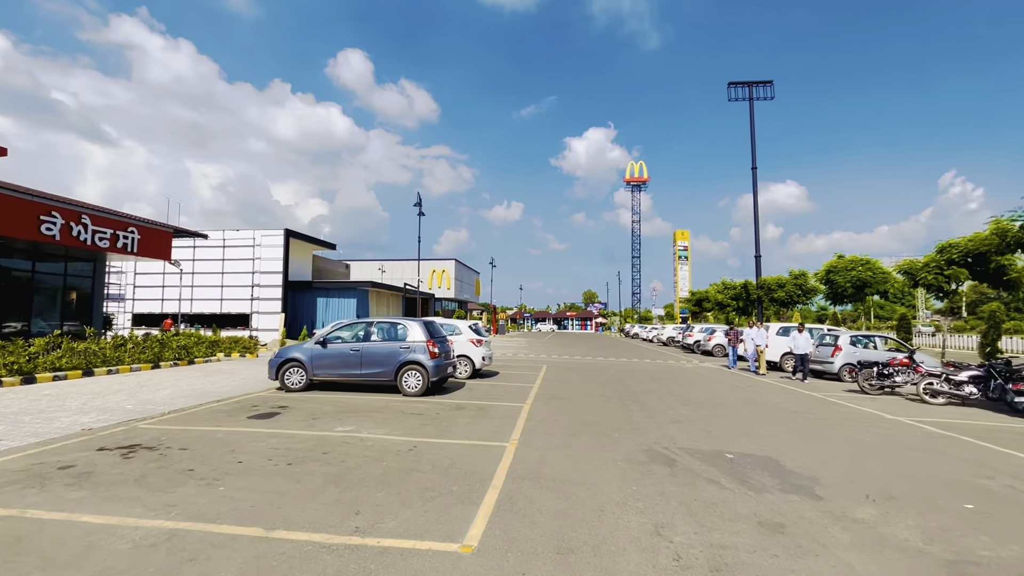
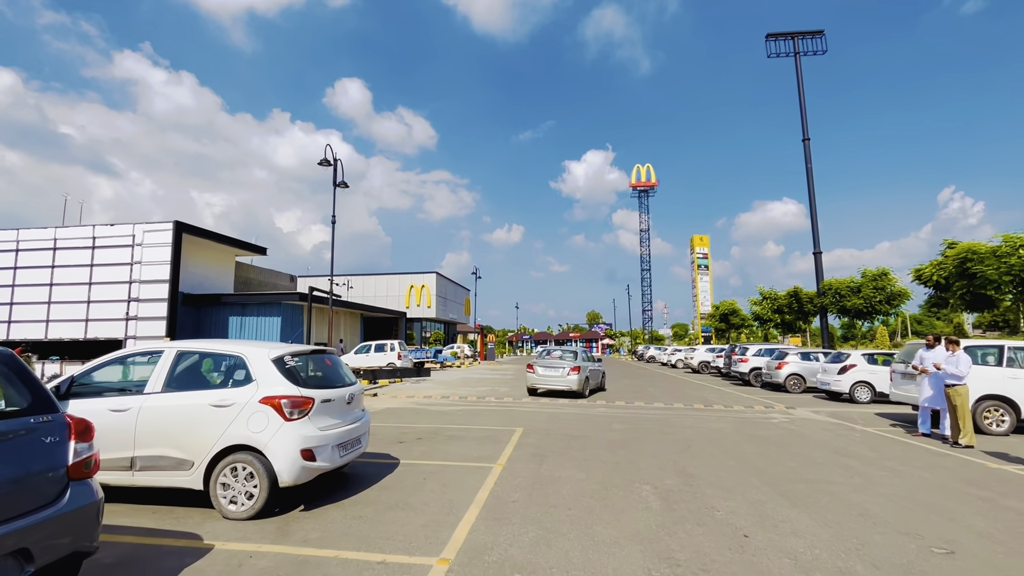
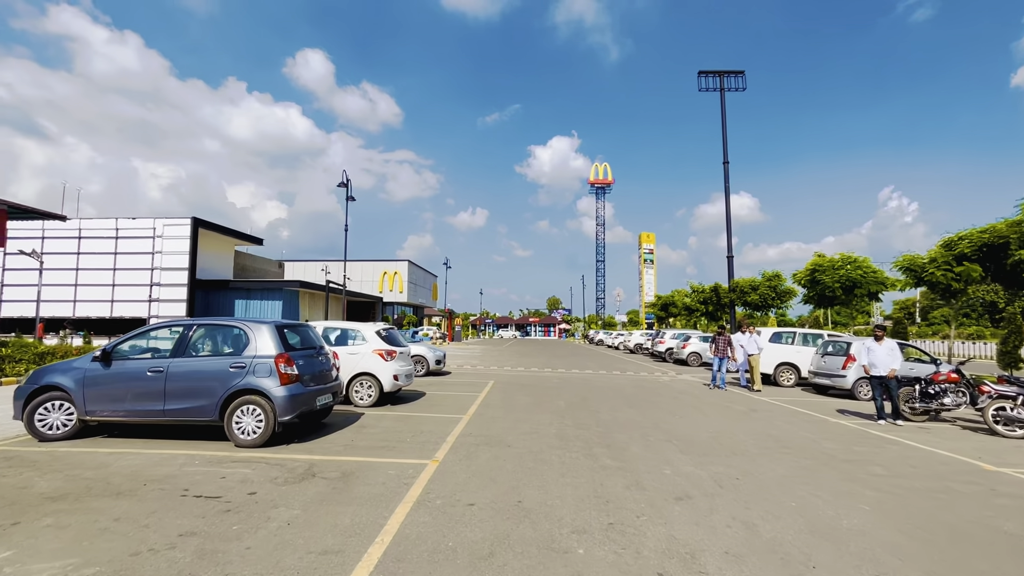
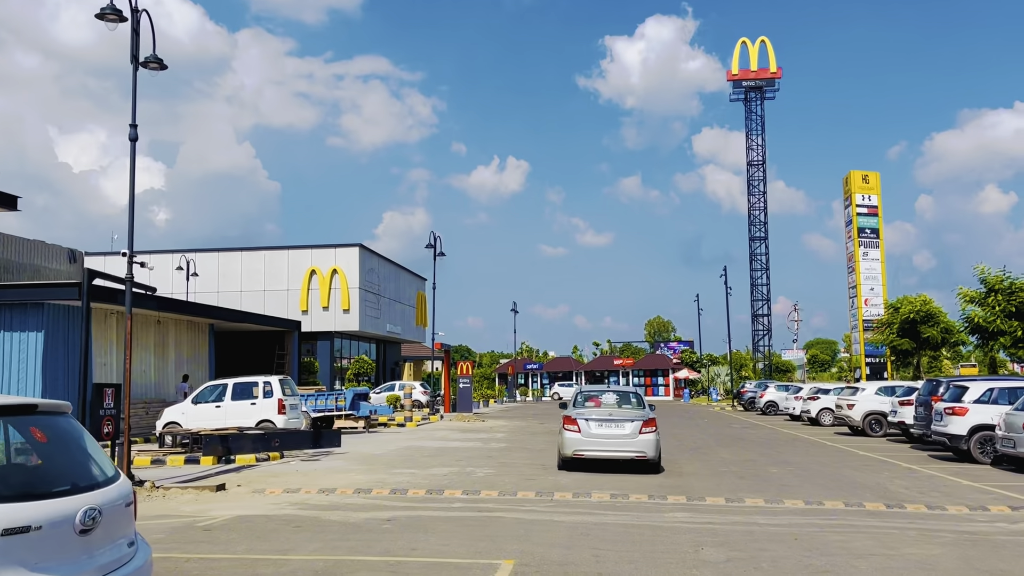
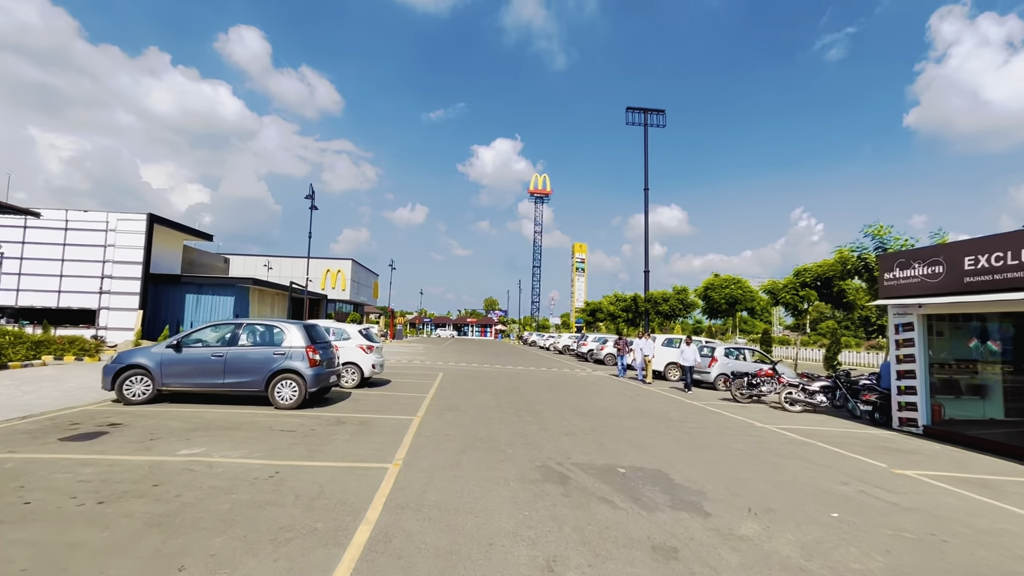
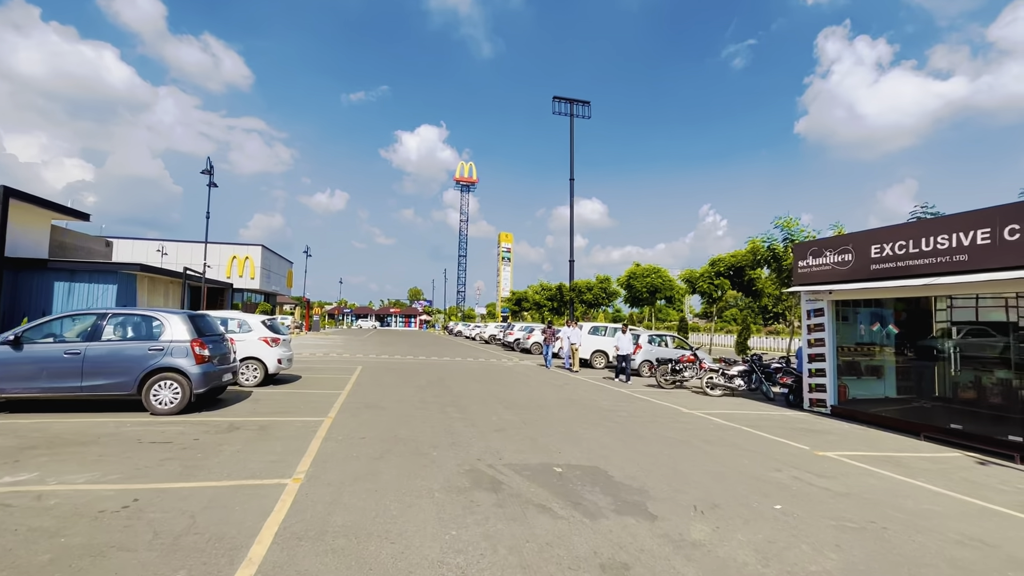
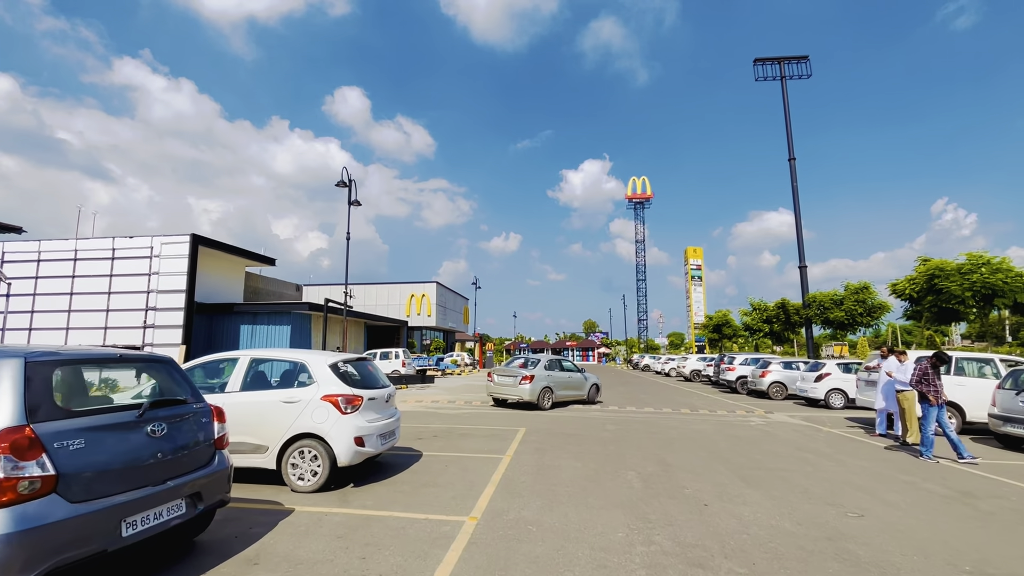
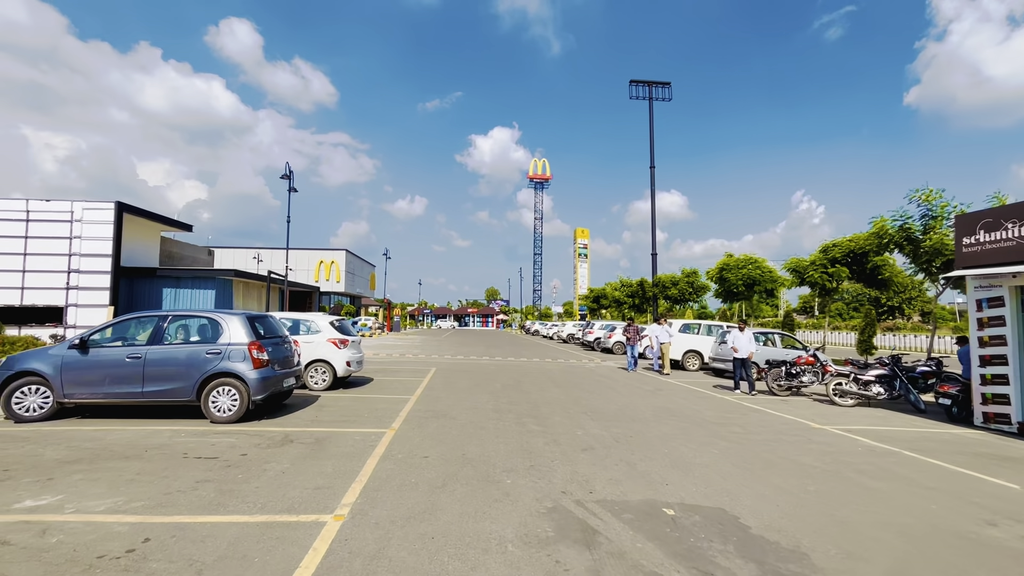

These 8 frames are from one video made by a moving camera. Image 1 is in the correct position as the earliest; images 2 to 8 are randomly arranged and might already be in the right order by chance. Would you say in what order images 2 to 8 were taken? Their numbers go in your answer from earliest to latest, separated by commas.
5, 6, 8, 3, 7, 2, 4
